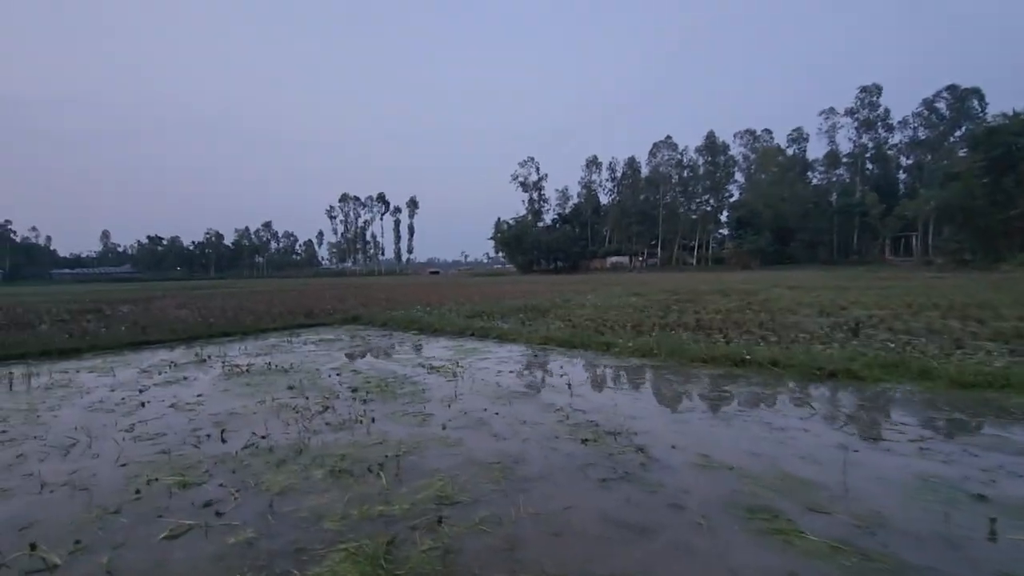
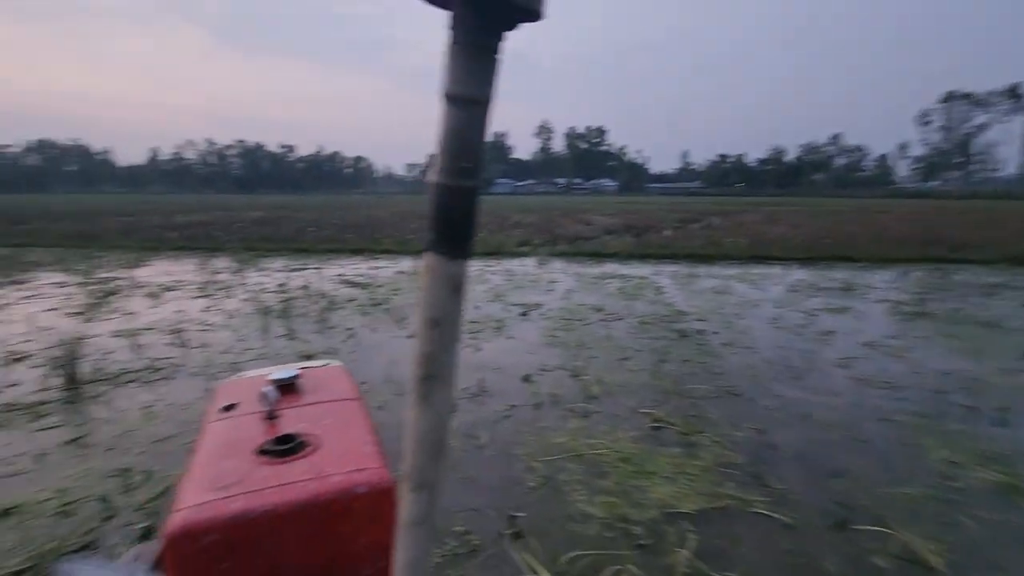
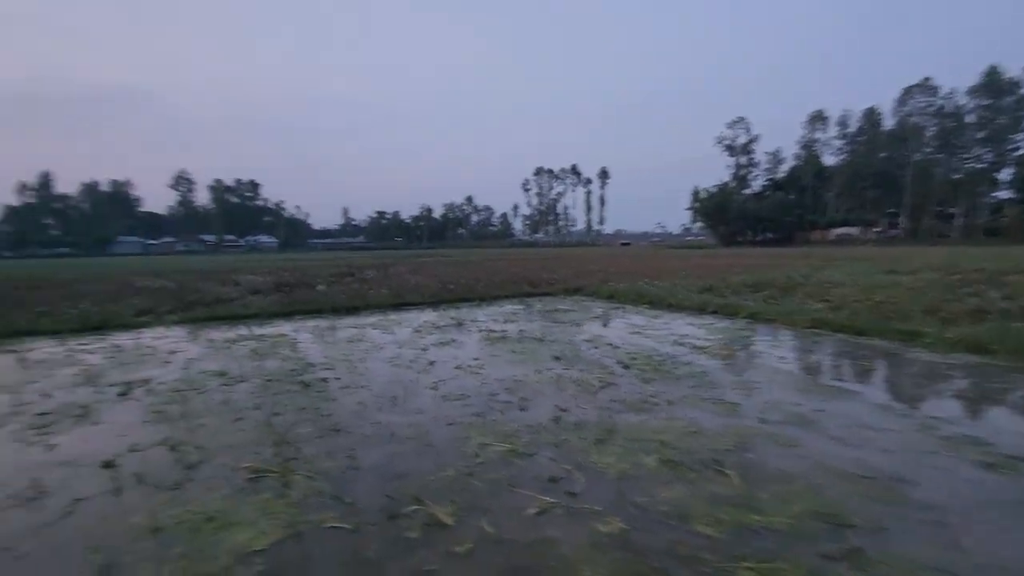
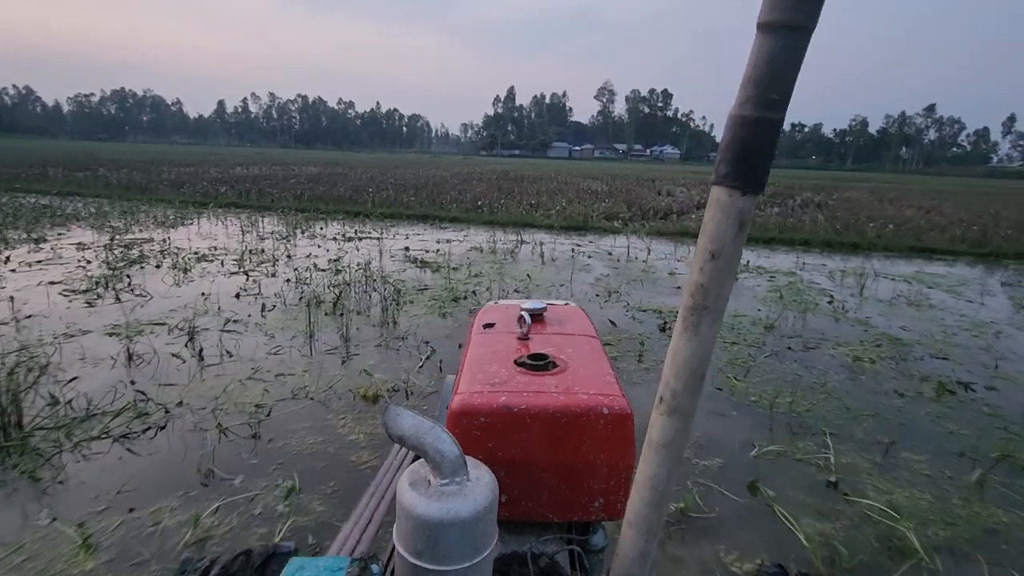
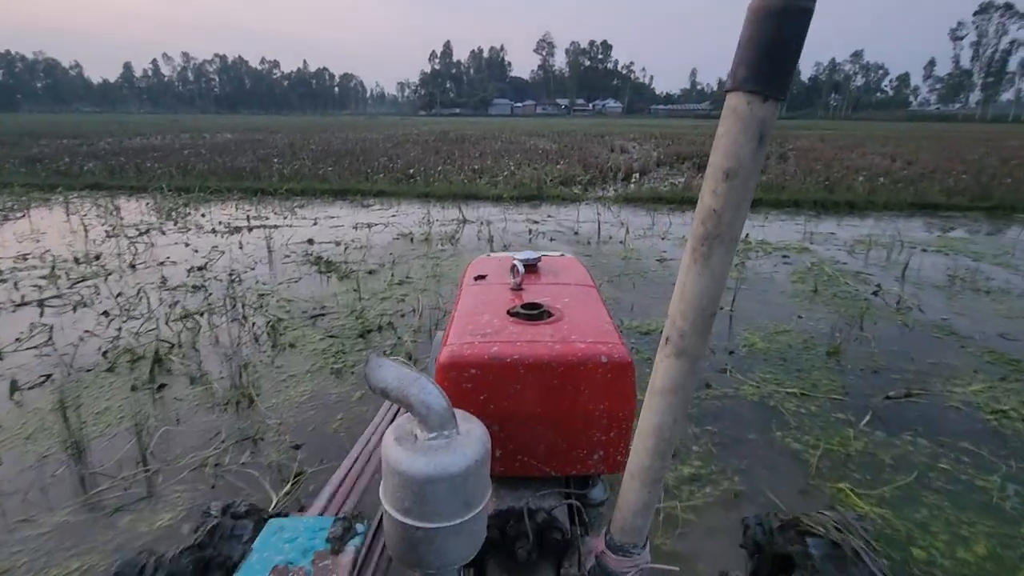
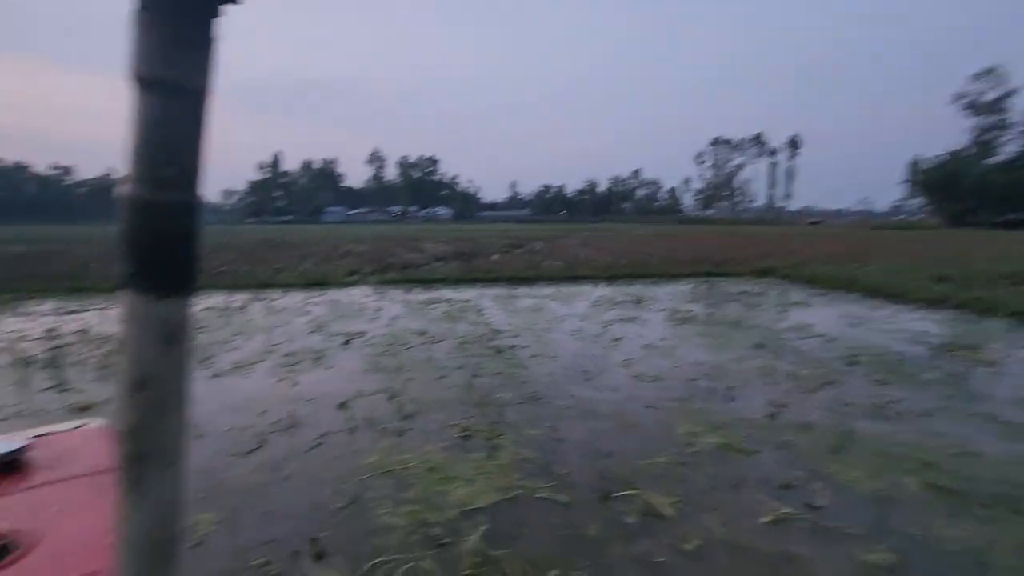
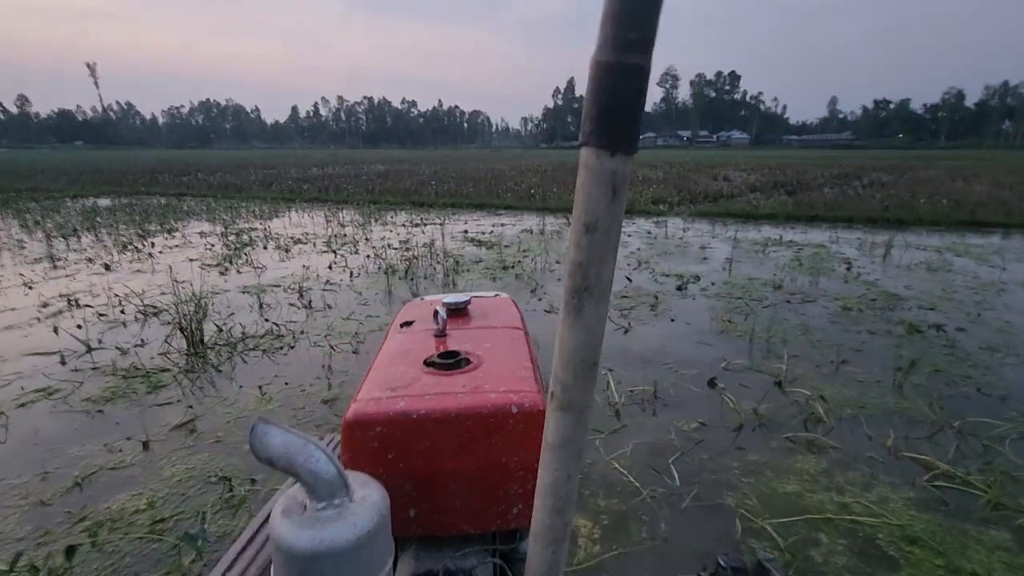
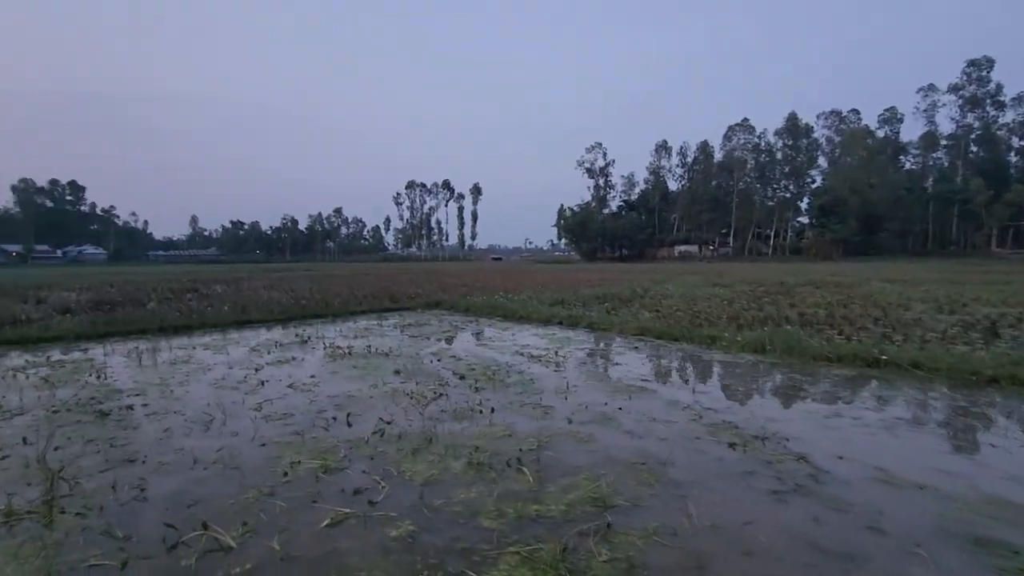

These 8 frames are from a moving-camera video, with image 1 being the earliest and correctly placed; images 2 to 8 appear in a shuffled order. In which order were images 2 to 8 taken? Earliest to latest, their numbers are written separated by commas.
8, 3, 6, 2, 7, 4, 5
